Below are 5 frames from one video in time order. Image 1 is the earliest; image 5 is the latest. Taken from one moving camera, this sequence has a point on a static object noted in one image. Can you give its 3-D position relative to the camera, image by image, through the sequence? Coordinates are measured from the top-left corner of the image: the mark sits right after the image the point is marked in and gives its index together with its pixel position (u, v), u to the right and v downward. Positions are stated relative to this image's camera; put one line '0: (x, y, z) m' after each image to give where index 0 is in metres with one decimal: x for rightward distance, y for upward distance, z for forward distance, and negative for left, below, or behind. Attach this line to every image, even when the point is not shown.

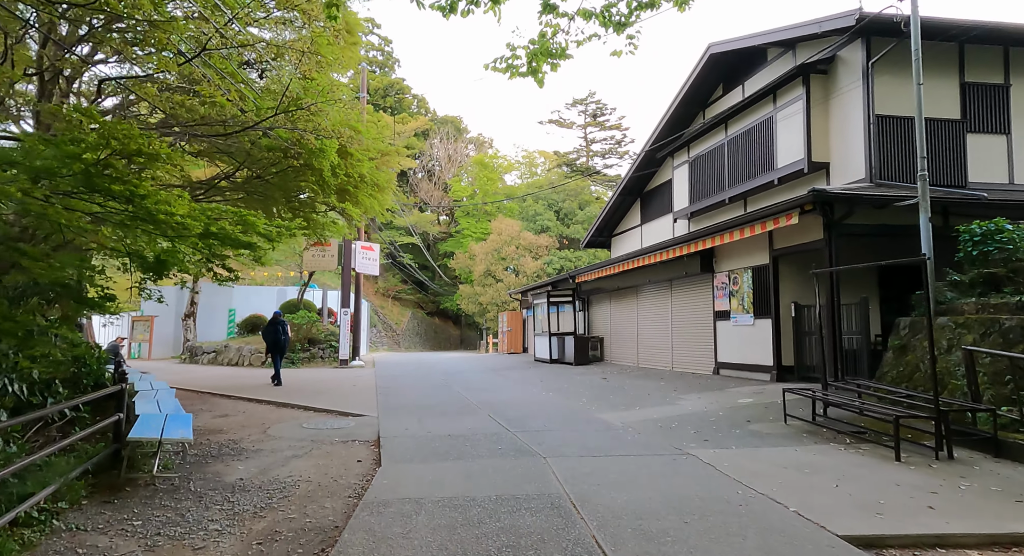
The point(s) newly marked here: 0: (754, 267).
0: (+4.6, +0.2, +10.5) m
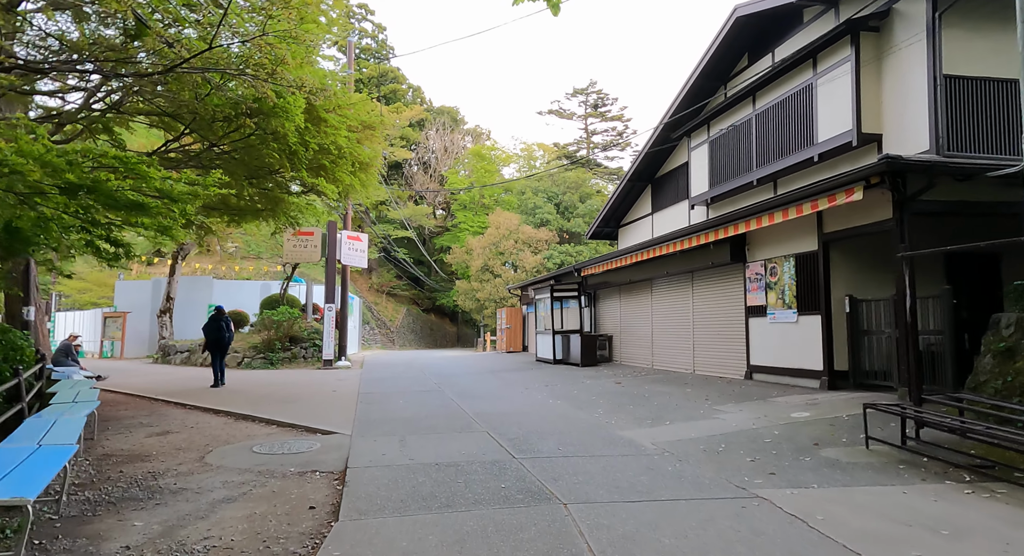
0: (+4.6, +0.4, +9.0) m
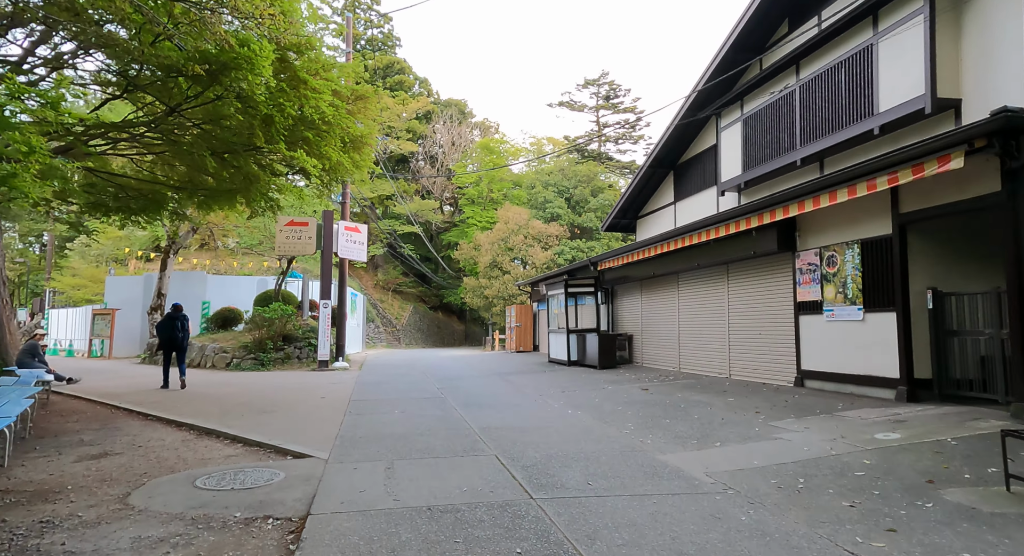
0: (+4.8, +0.5, +7.6) m
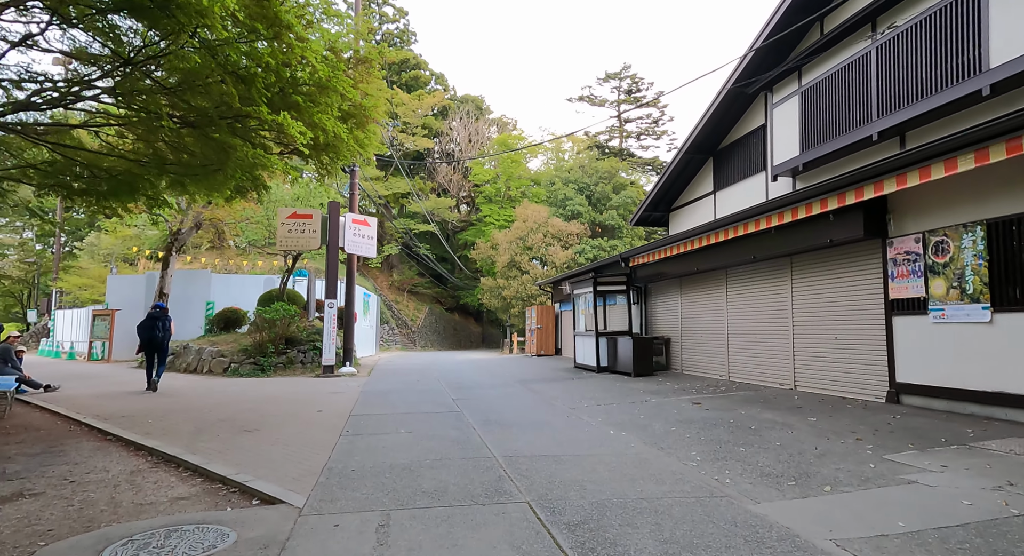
0: (+5.1, +0.6, +6.0) m
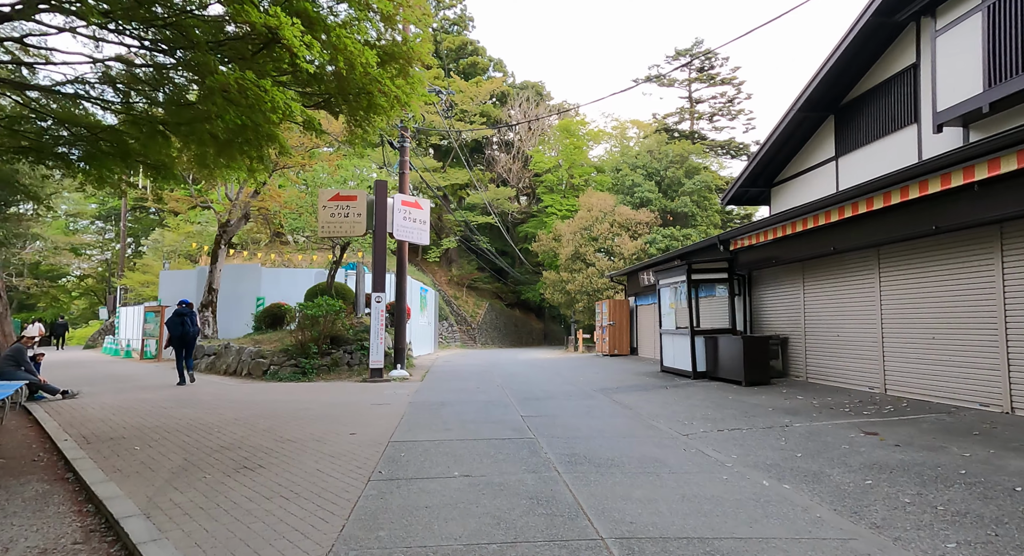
0: (+5.8, +0.9, +3.2) m
